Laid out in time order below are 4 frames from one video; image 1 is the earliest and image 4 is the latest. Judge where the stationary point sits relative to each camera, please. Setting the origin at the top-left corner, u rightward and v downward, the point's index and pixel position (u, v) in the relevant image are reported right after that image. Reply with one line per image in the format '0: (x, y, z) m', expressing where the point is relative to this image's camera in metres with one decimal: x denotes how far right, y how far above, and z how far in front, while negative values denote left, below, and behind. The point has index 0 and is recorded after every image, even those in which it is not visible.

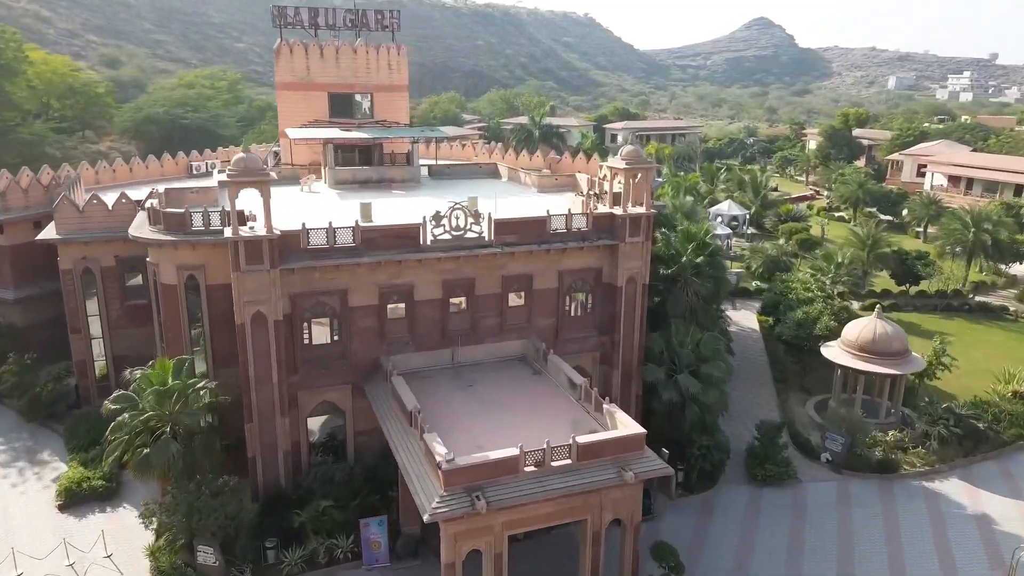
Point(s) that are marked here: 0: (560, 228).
0: (+1.6, +1.9, +19.2) m
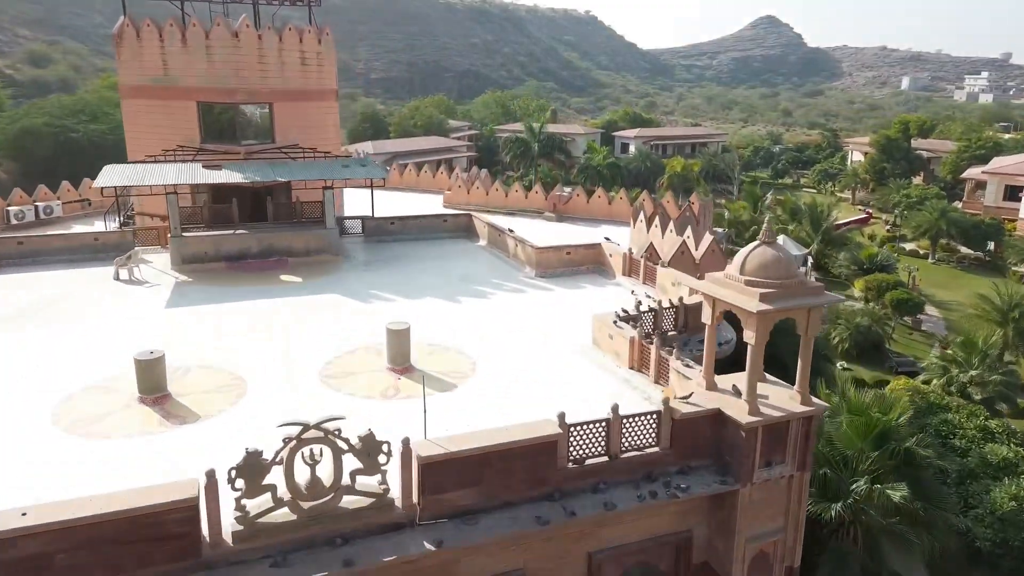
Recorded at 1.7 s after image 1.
0: (+1.0, -2.2, +7.6) m
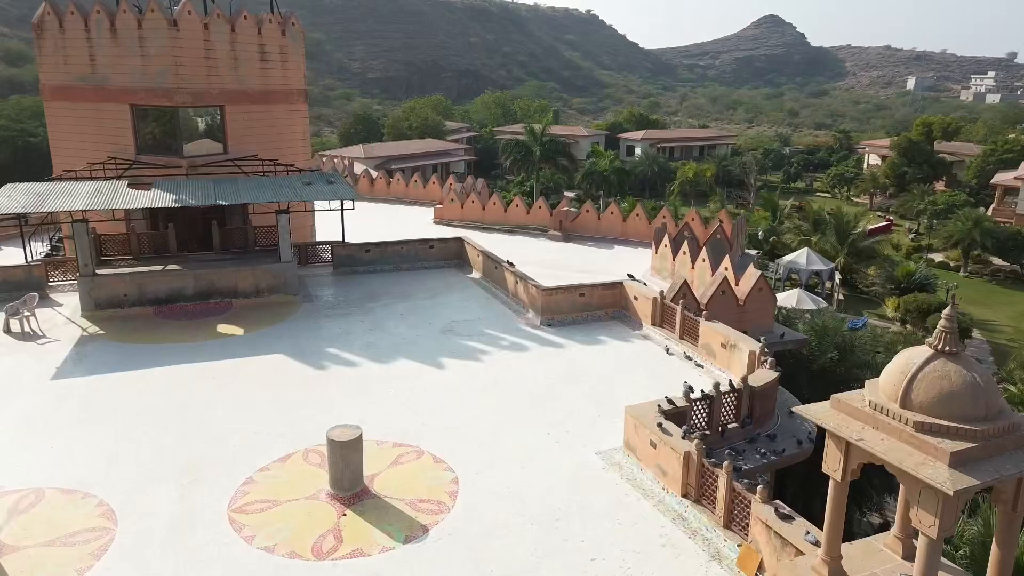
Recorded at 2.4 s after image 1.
0: (+1.0, -3.3, +4.4) m
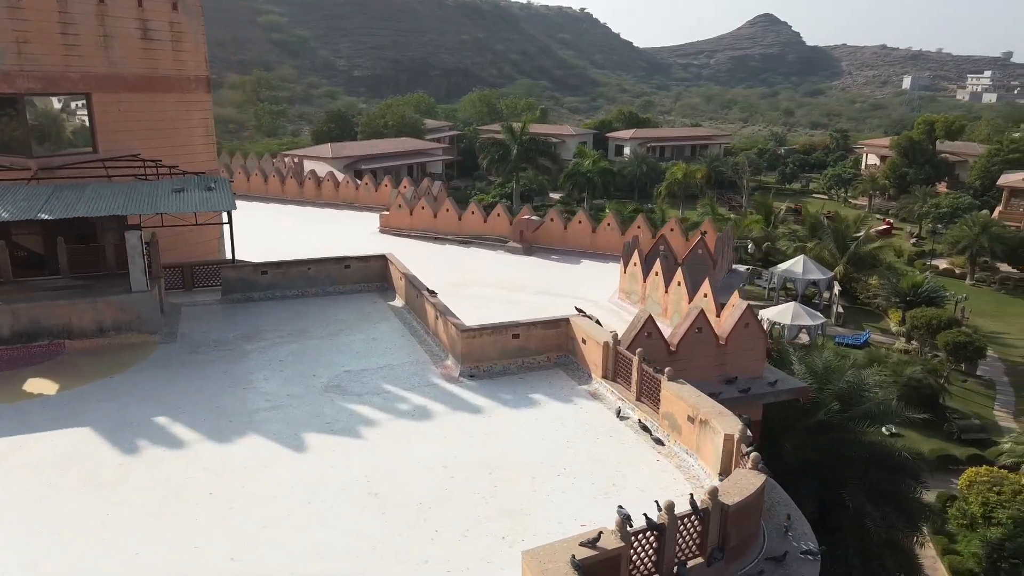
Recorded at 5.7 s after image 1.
0: (-0.4, -3.9, +1.4) m
